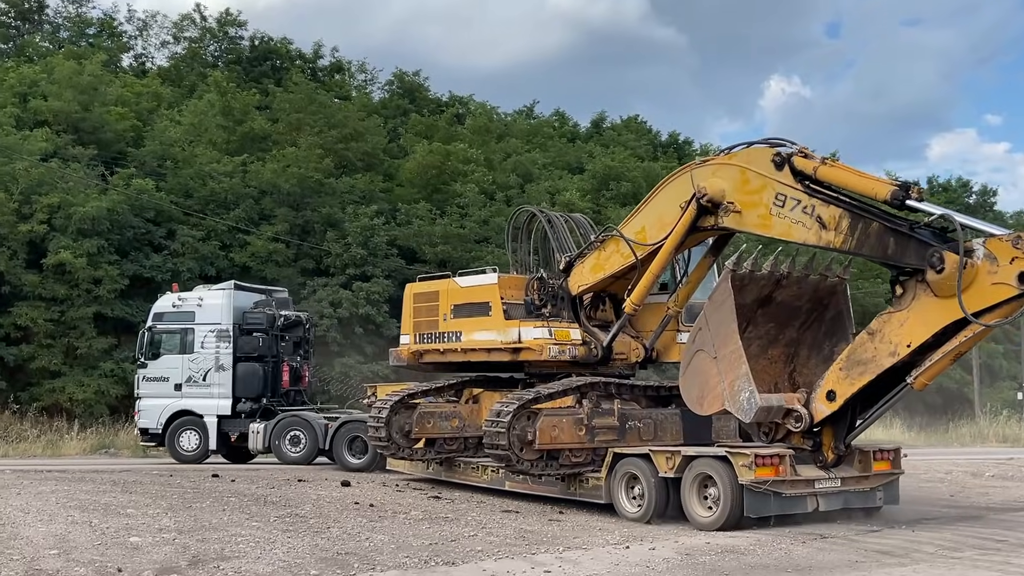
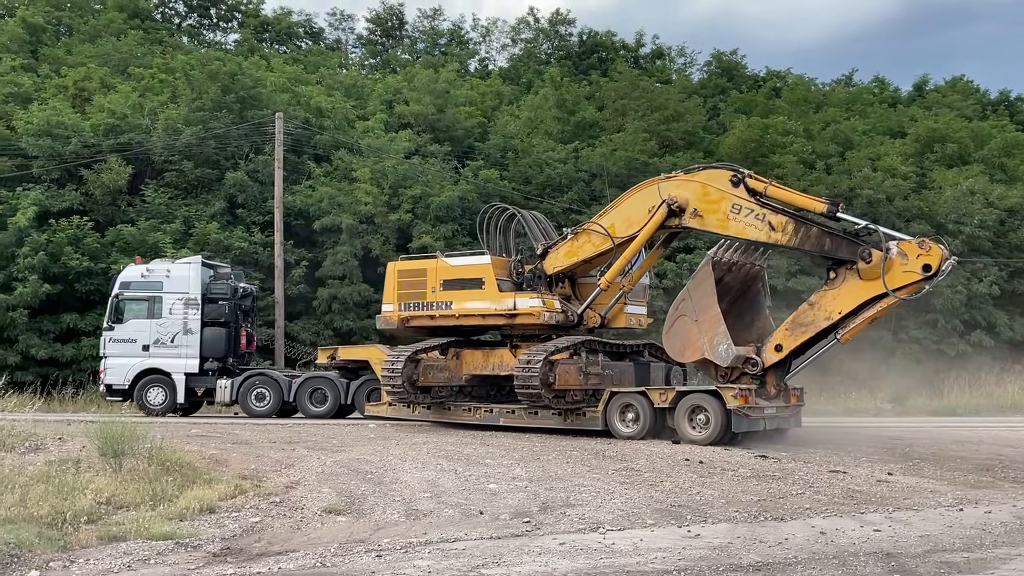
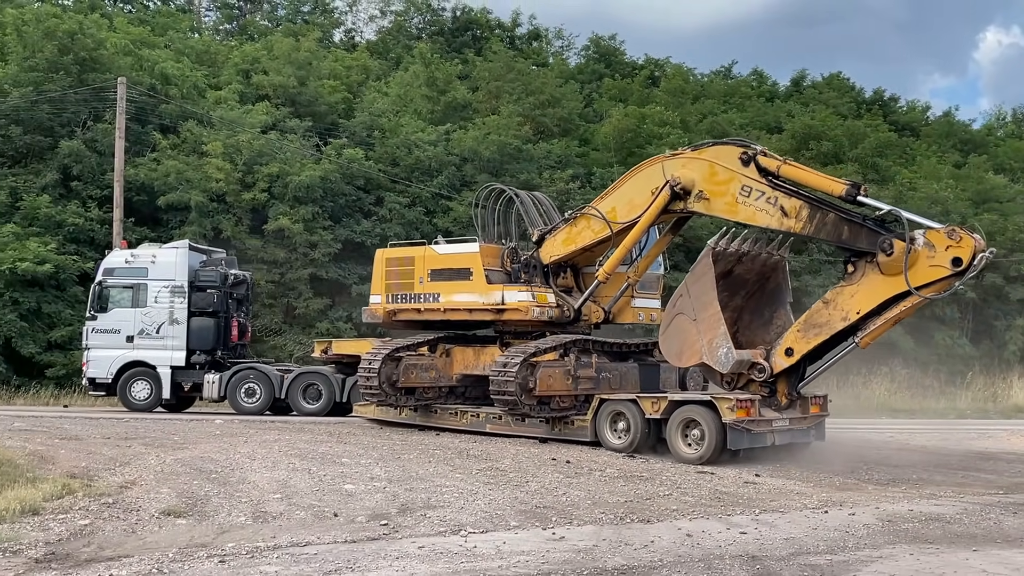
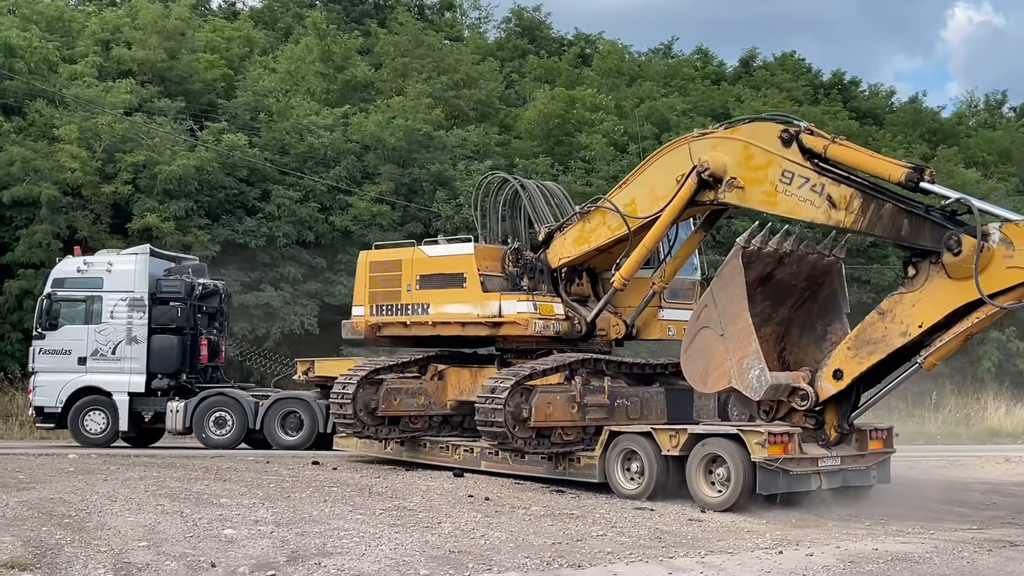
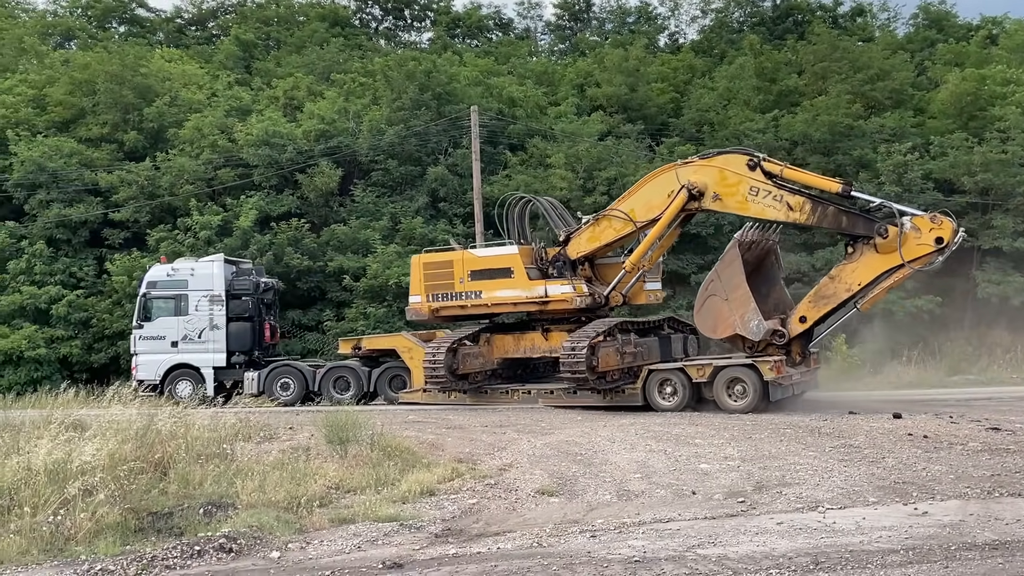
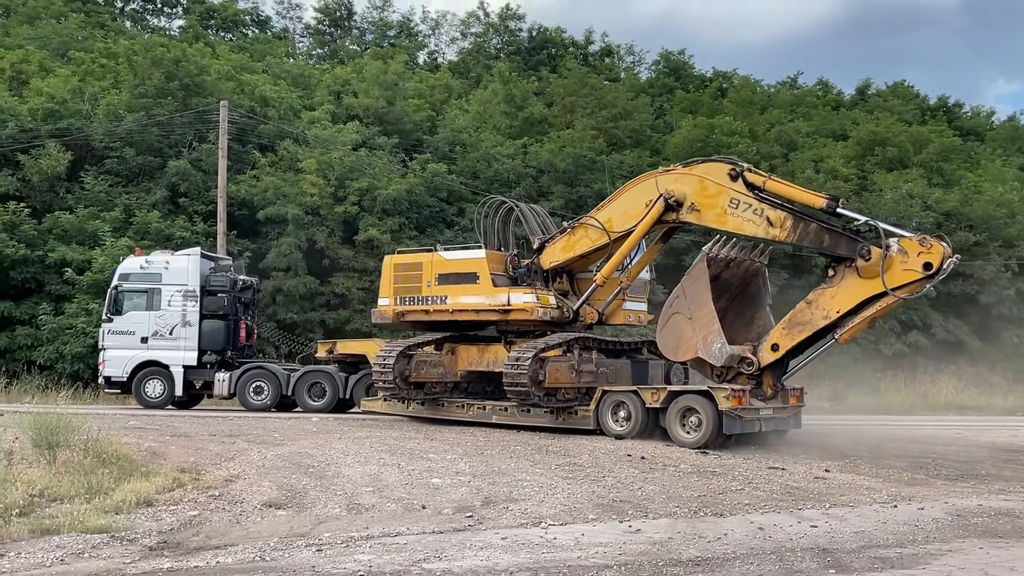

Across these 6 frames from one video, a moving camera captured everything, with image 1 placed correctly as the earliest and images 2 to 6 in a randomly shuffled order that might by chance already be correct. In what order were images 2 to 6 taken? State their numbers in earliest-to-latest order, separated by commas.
4, 3, 6, 2, 5
